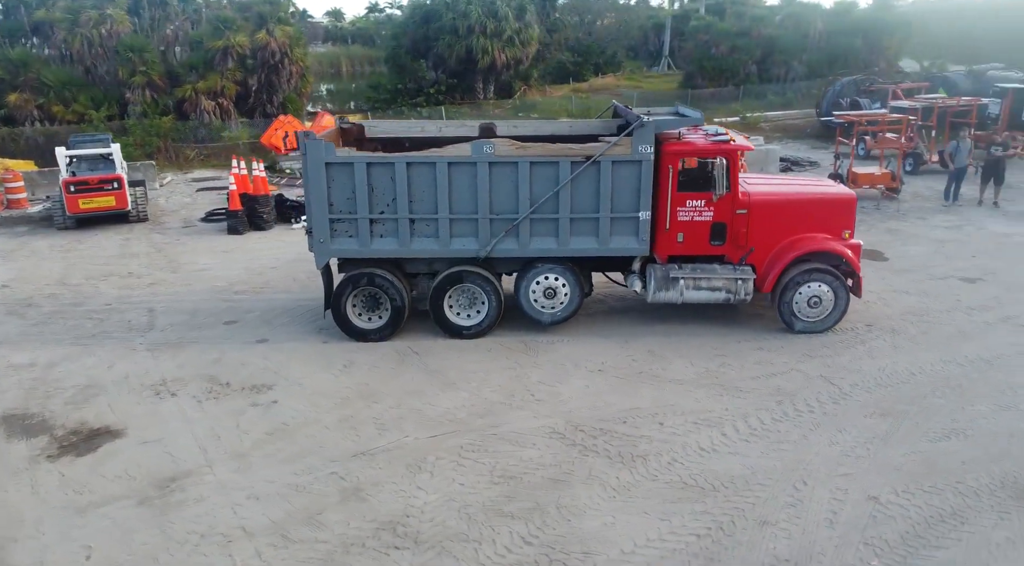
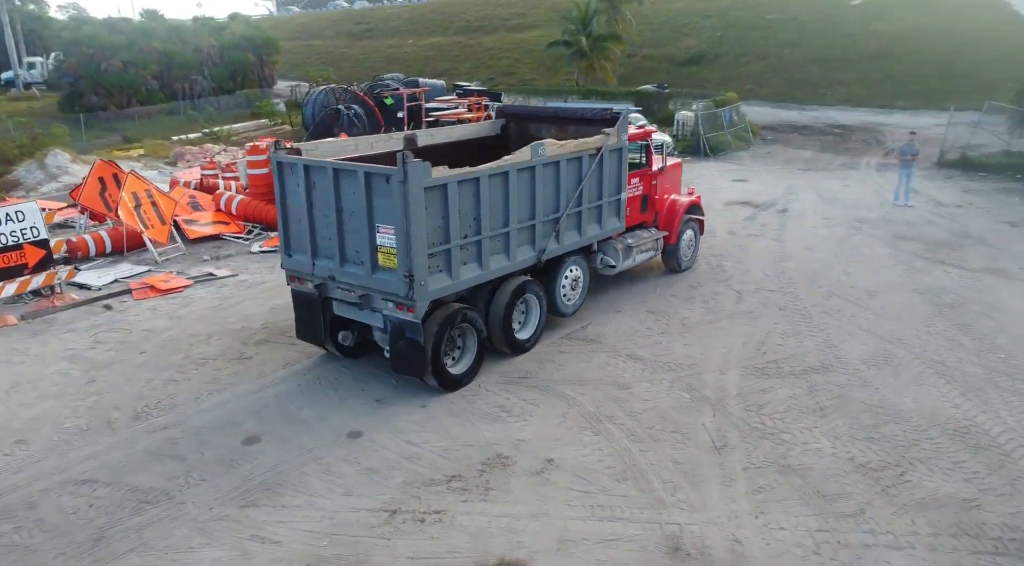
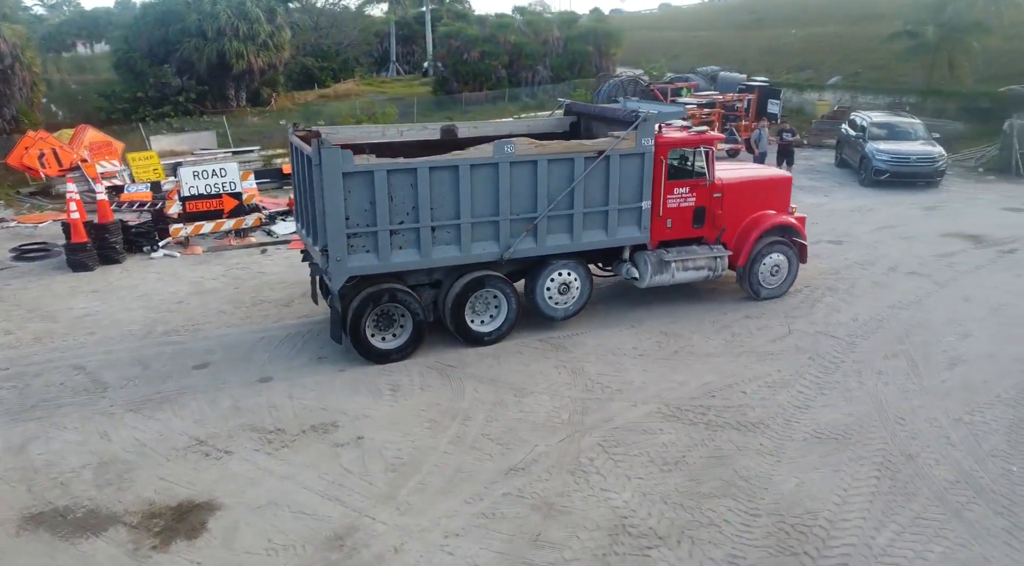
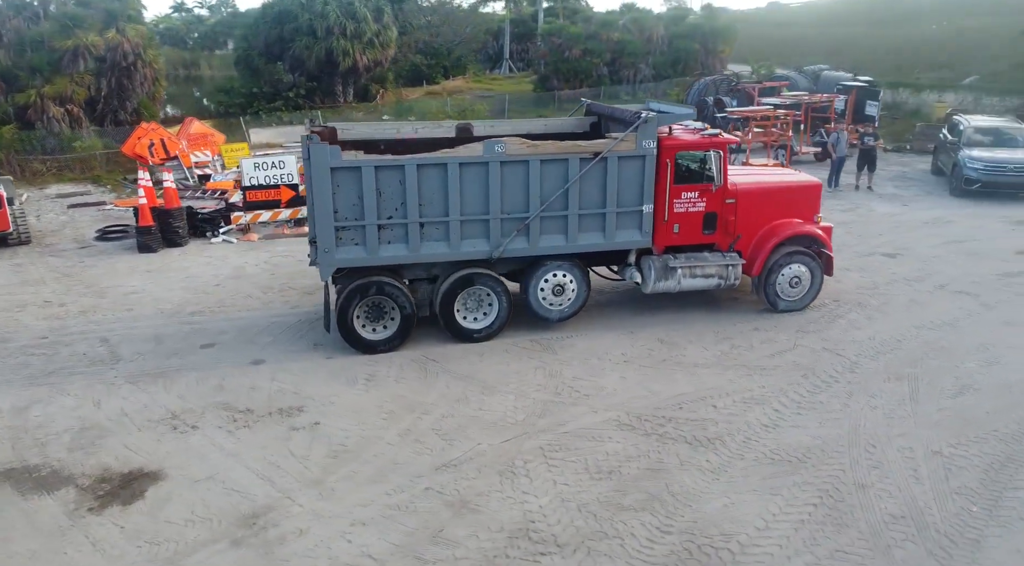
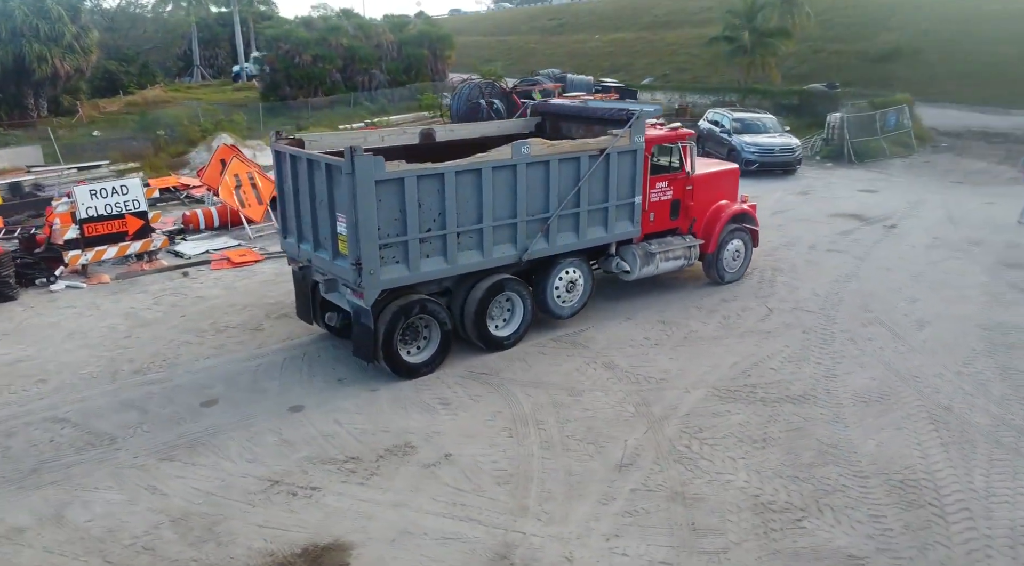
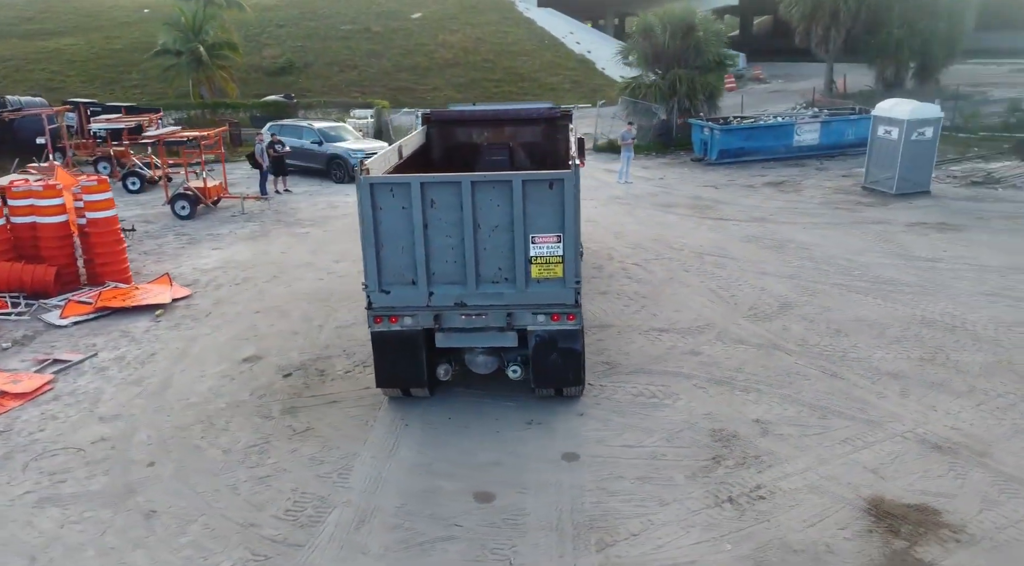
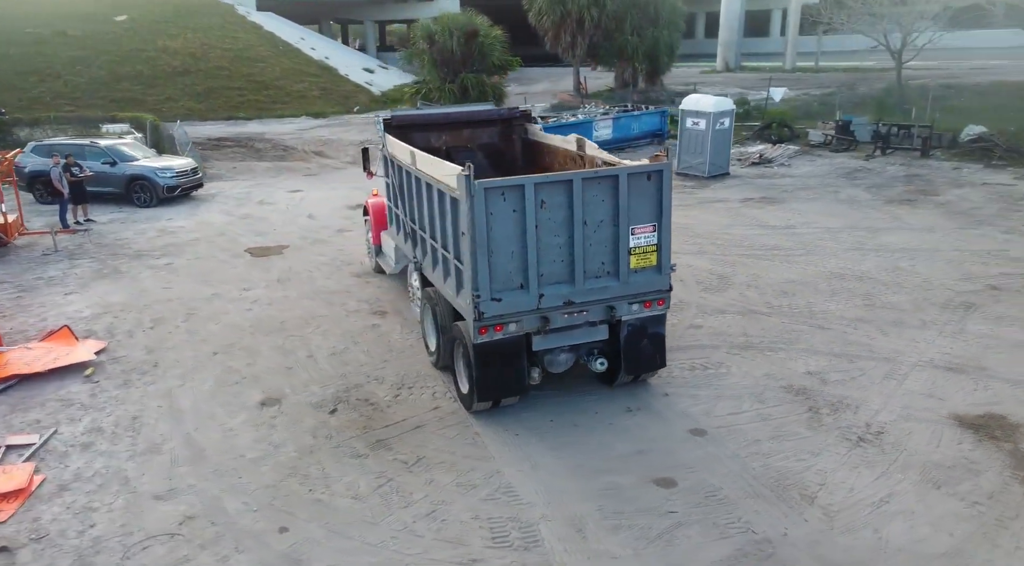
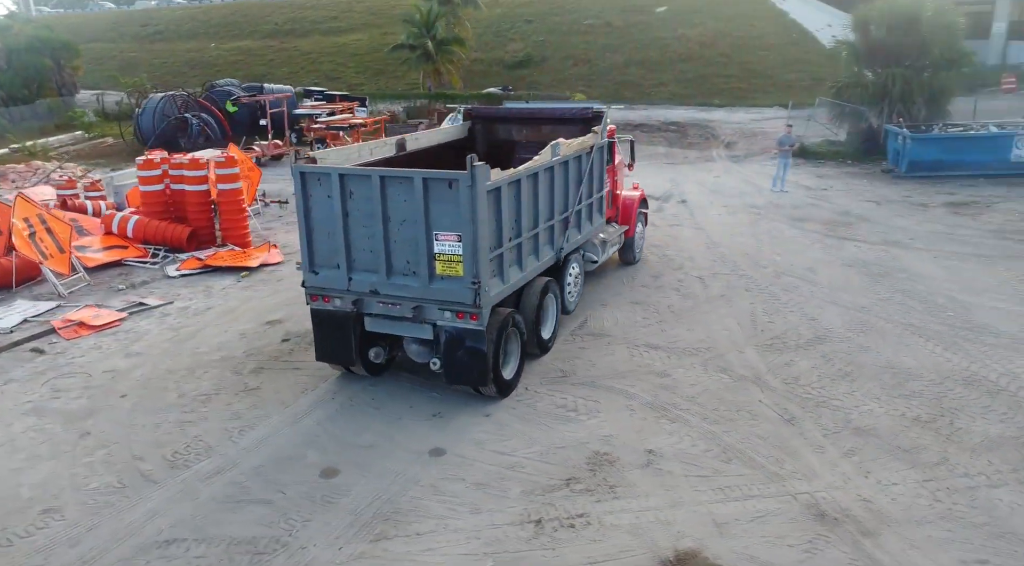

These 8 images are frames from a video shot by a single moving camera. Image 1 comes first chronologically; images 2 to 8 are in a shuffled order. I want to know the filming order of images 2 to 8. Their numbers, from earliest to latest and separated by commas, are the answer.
4, 3, 5, 2, 8, 6, 7
